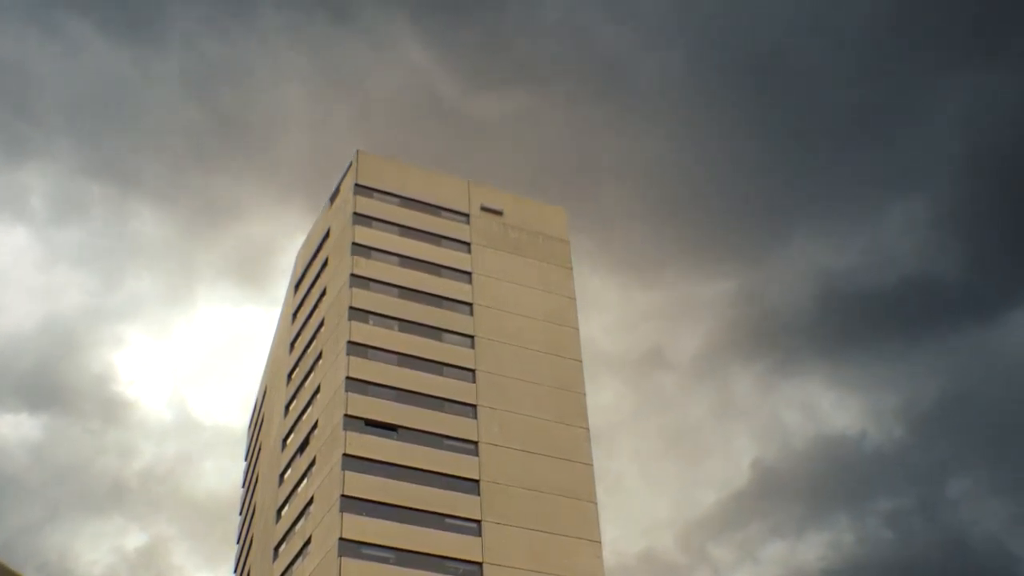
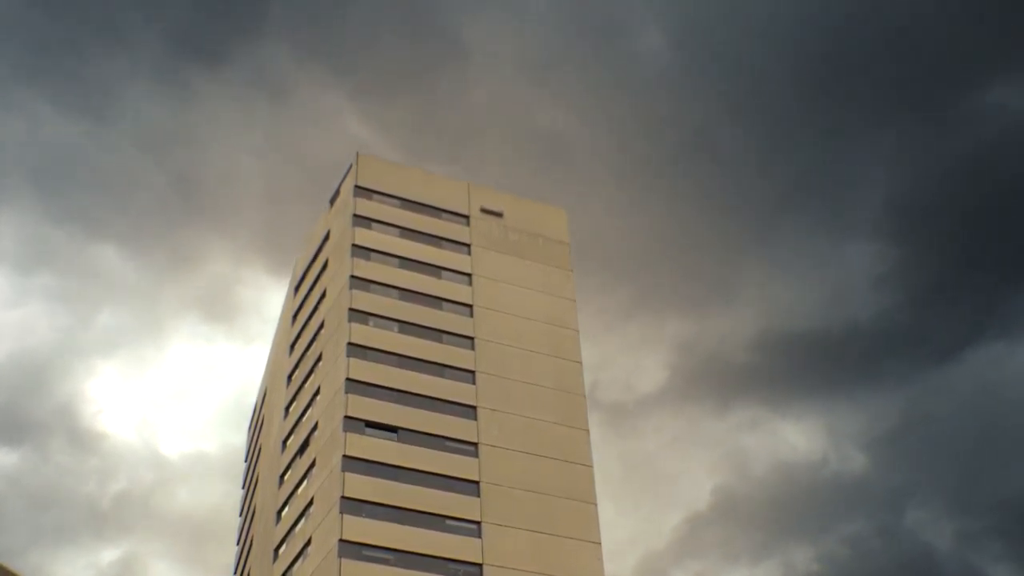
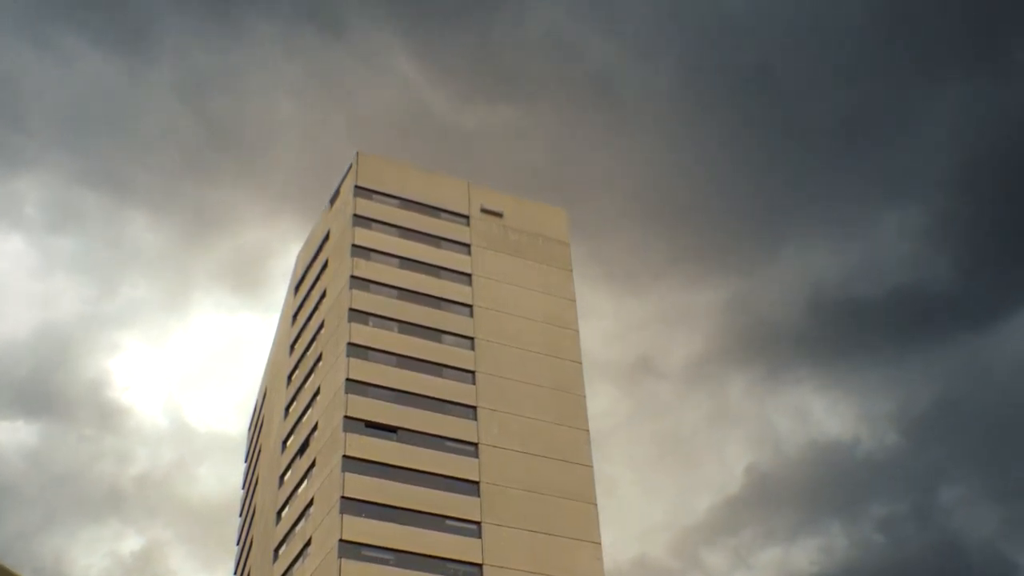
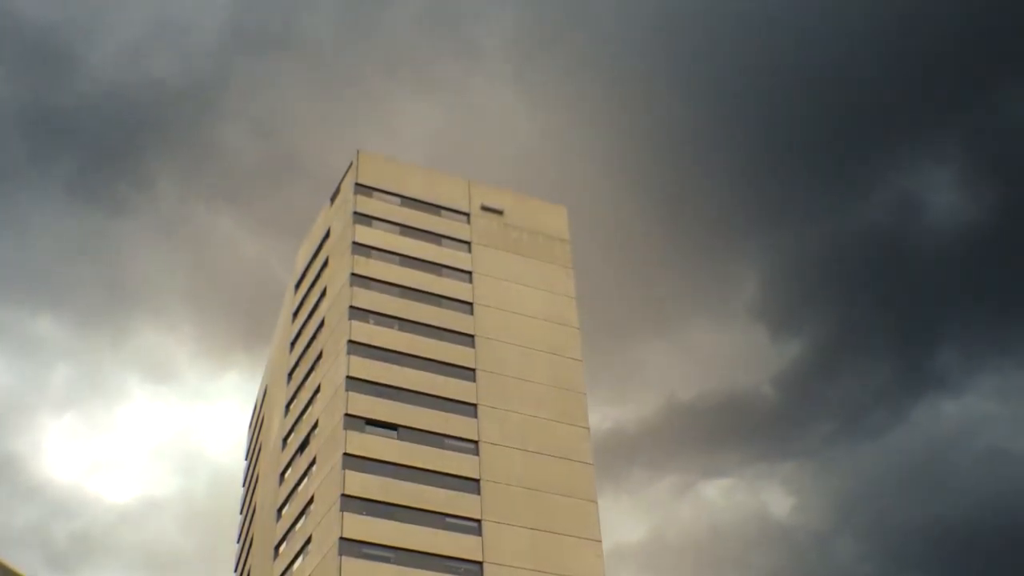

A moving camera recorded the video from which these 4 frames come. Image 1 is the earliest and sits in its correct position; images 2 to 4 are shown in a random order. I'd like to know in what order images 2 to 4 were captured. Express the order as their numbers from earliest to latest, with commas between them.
3, 2, 4
